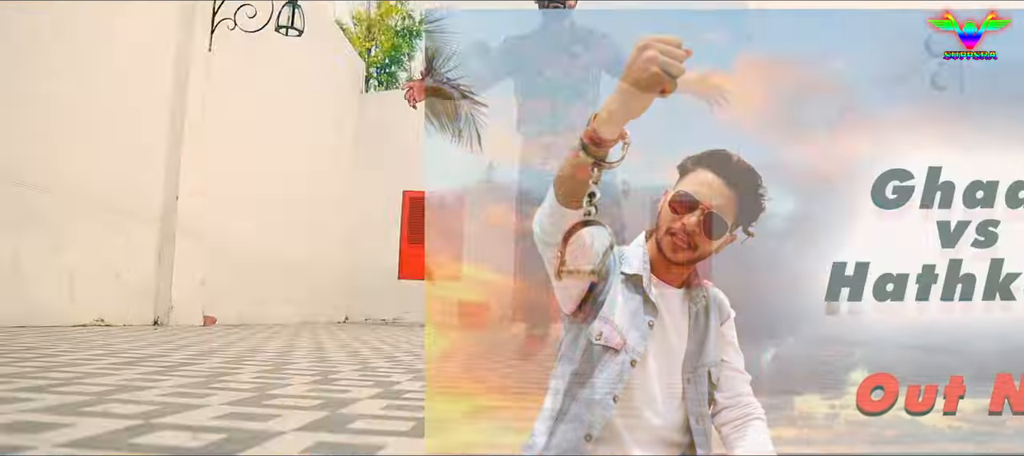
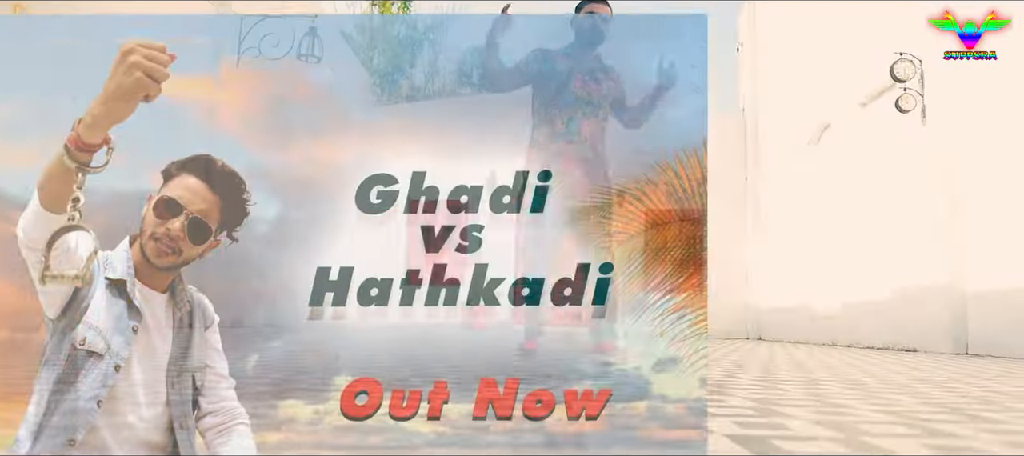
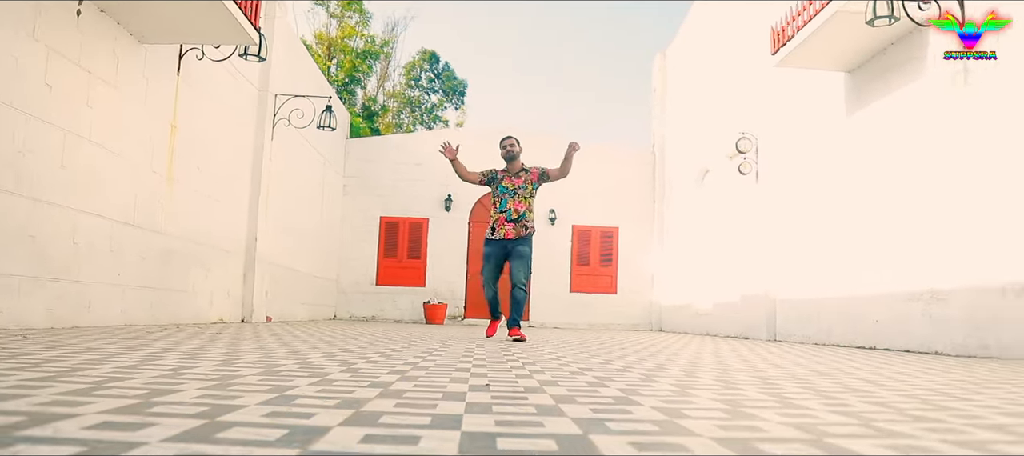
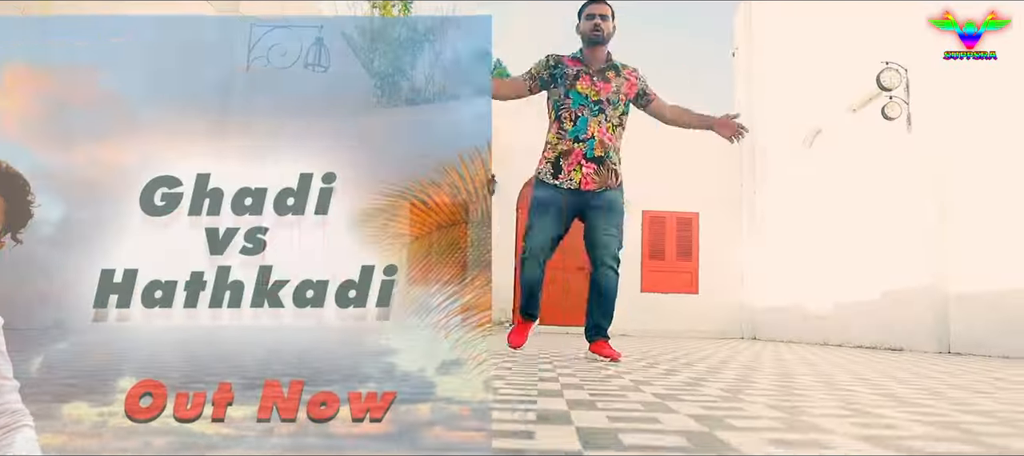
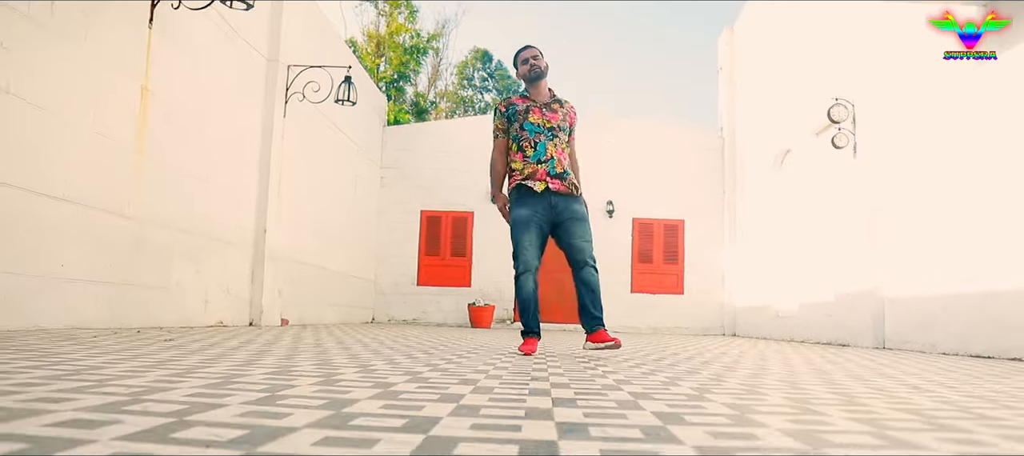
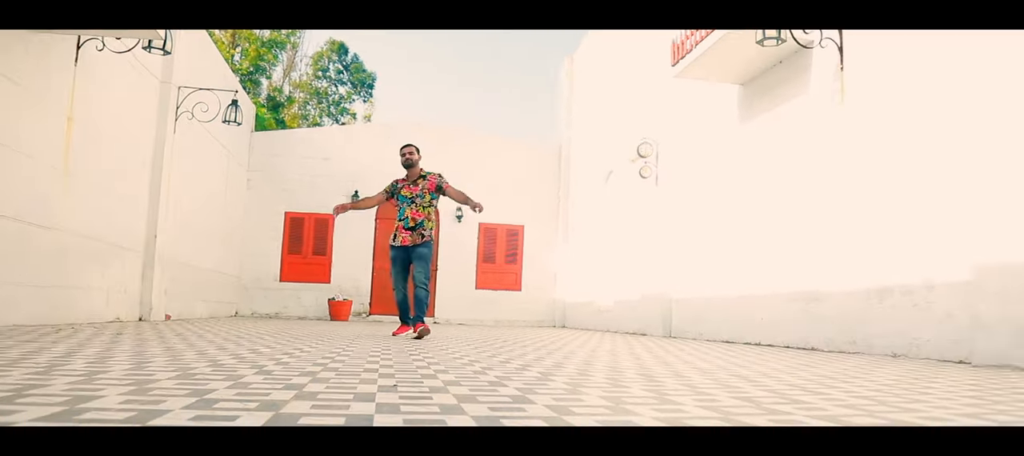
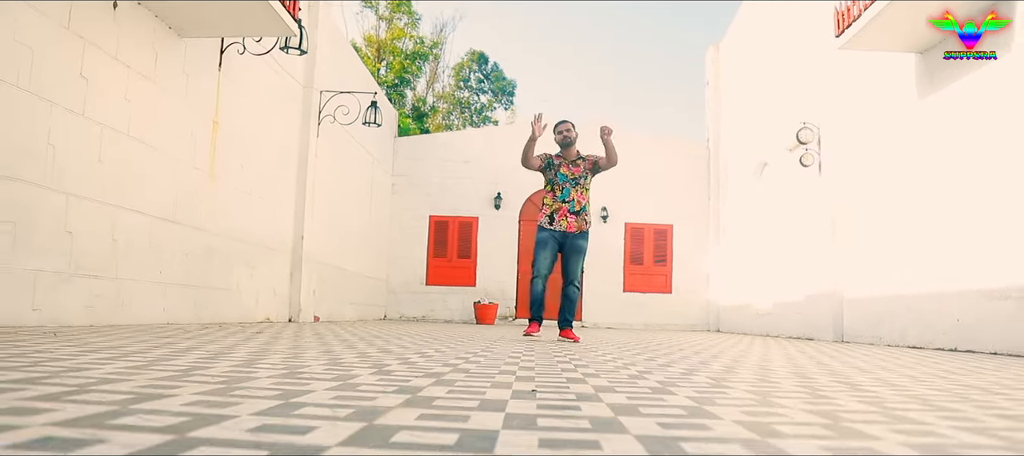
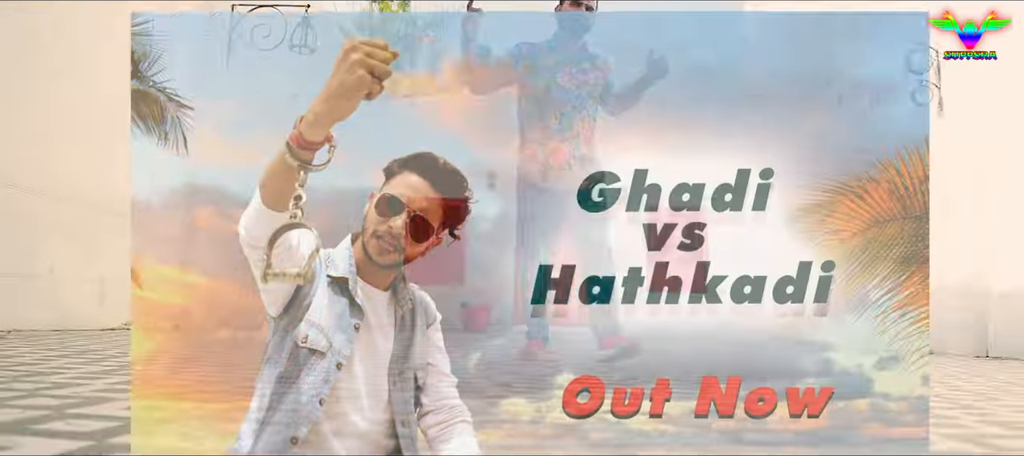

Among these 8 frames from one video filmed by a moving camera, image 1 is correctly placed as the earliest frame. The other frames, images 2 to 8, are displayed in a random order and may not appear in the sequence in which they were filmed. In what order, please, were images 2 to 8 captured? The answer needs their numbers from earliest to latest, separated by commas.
8, 2, 4, 5, 7, 3, 6
